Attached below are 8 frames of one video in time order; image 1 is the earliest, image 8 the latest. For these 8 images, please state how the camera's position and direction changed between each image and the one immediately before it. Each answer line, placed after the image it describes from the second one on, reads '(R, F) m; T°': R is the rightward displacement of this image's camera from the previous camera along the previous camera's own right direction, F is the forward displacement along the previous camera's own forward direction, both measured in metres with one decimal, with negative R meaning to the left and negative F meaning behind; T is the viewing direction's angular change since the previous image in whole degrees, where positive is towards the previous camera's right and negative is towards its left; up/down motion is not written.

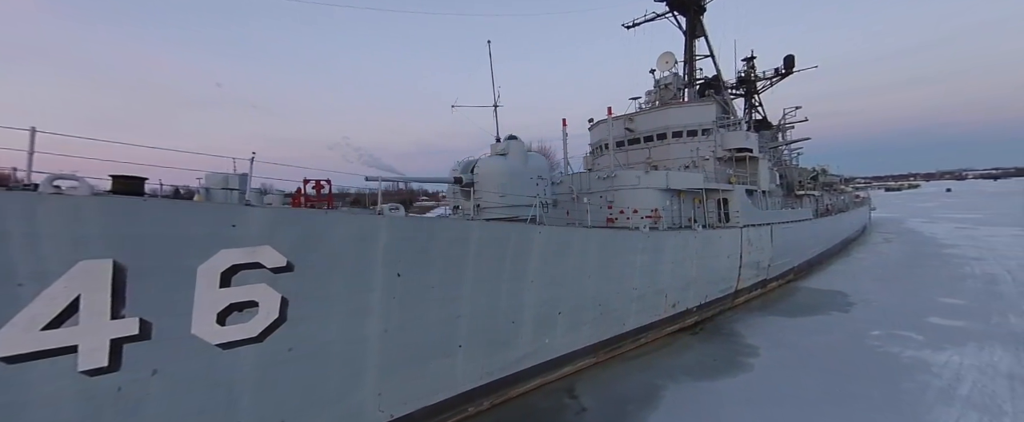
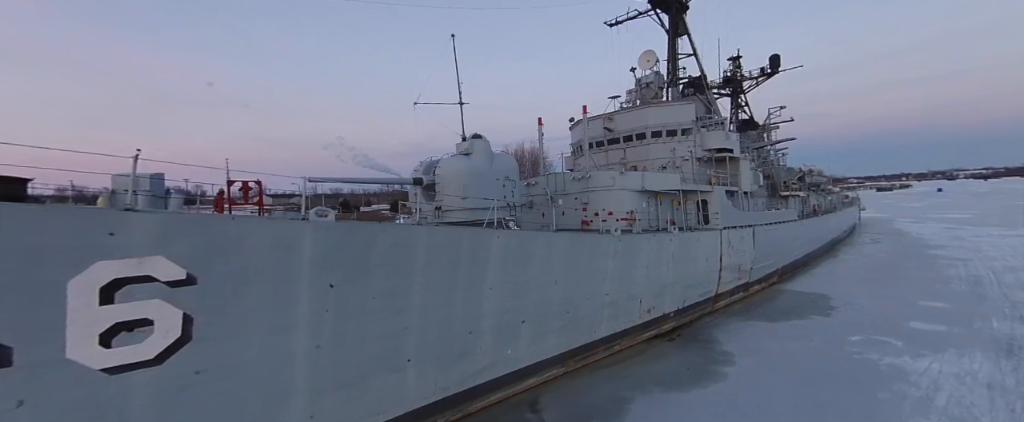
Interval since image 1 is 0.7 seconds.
(+0.5, +0.3) m; +1°
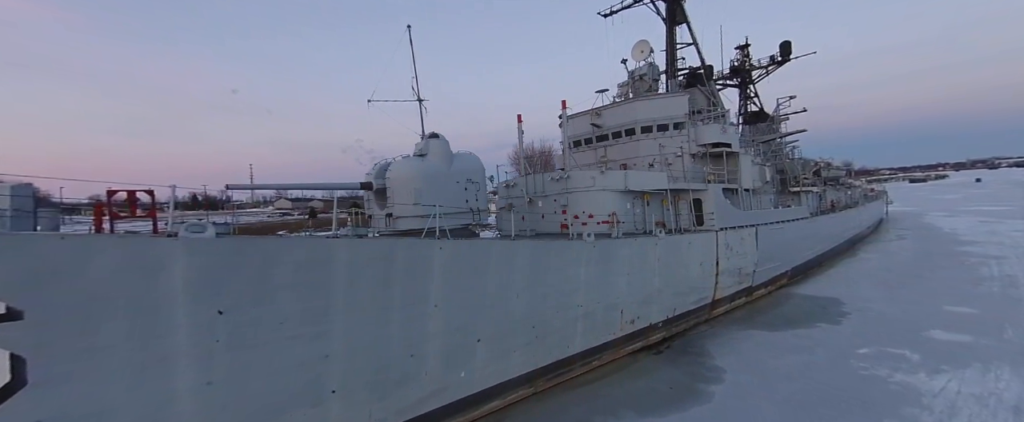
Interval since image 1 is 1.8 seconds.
(+0.8, +0.5) m; -2°
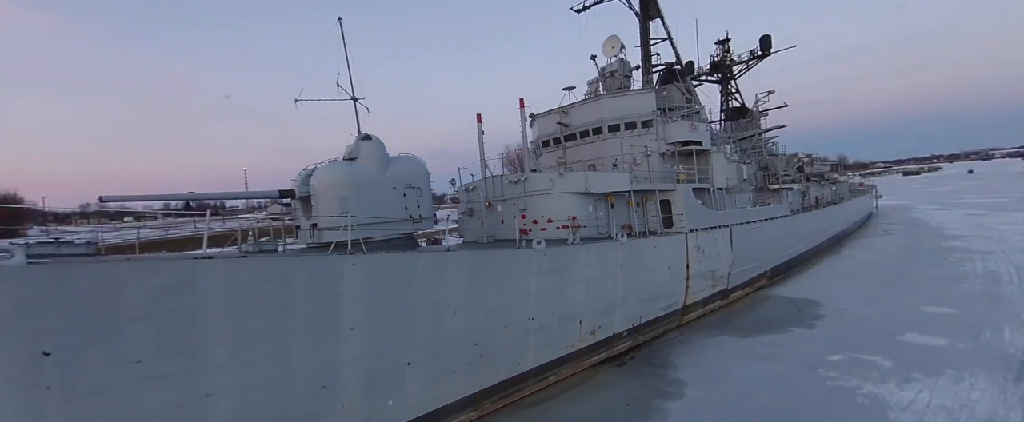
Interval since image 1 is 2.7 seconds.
(+0.8, +0.4) m; +1°
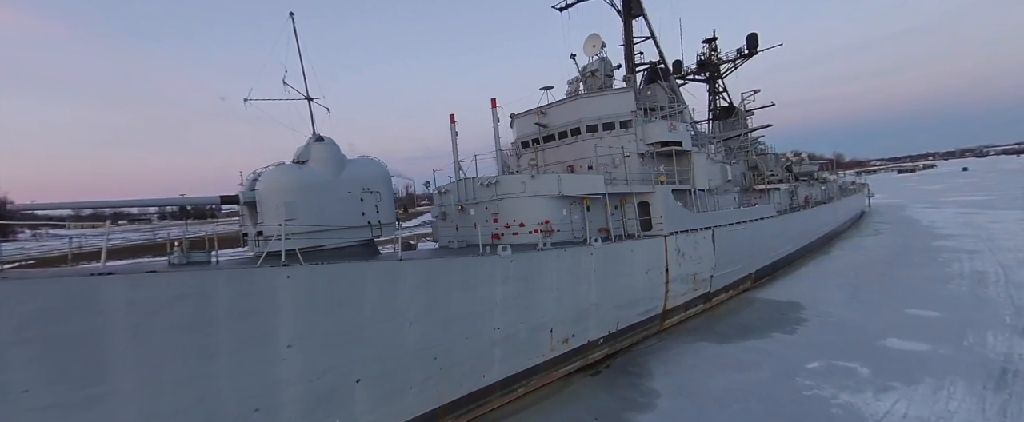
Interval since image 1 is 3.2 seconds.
(+0.5, +0.2) m; +1°
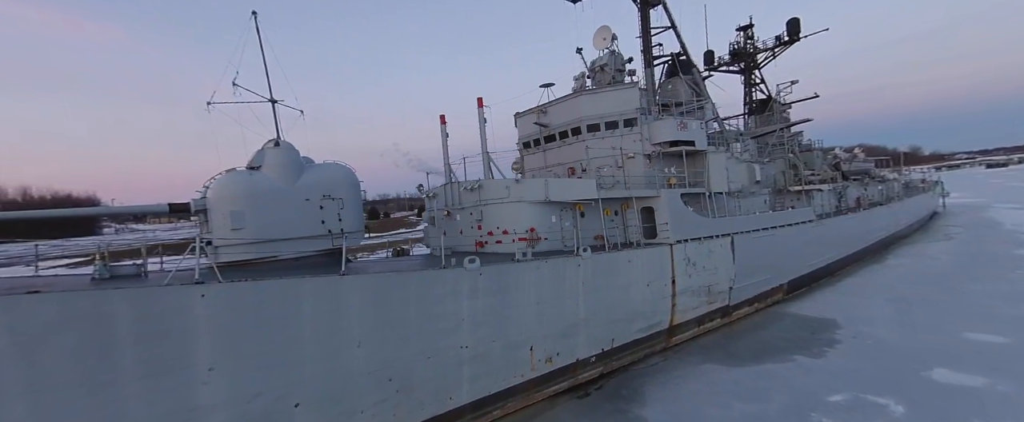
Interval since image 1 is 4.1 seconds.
(+0.9, +0.5) m; -5°
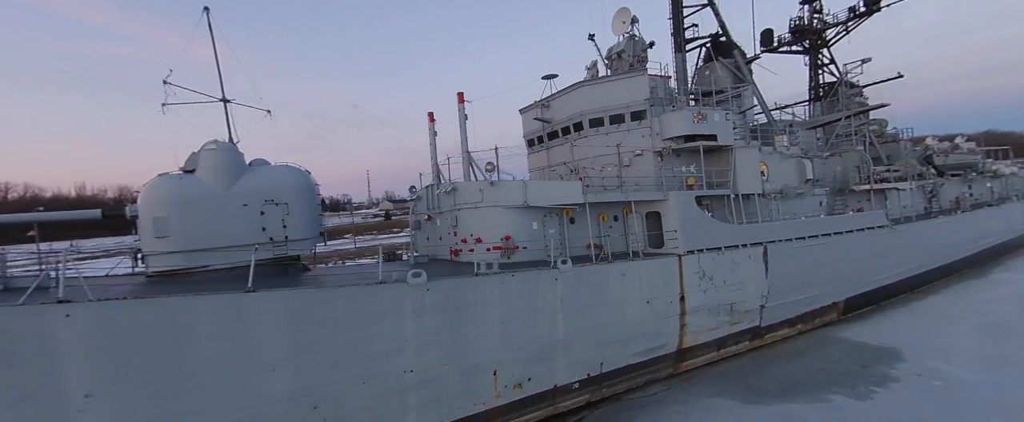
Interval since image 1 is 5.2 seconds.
(+1.2, +0.7) m; -8°
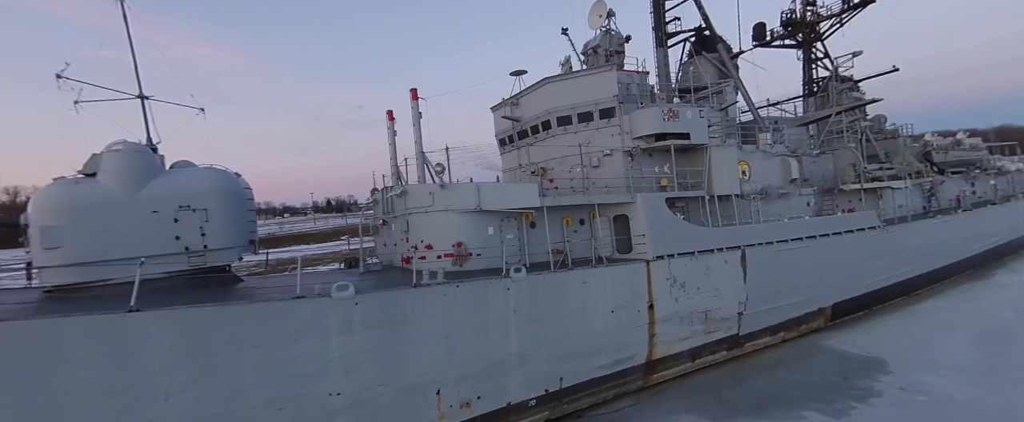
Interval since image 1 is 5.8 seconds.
(+0.7, +0.4) m; 0°
